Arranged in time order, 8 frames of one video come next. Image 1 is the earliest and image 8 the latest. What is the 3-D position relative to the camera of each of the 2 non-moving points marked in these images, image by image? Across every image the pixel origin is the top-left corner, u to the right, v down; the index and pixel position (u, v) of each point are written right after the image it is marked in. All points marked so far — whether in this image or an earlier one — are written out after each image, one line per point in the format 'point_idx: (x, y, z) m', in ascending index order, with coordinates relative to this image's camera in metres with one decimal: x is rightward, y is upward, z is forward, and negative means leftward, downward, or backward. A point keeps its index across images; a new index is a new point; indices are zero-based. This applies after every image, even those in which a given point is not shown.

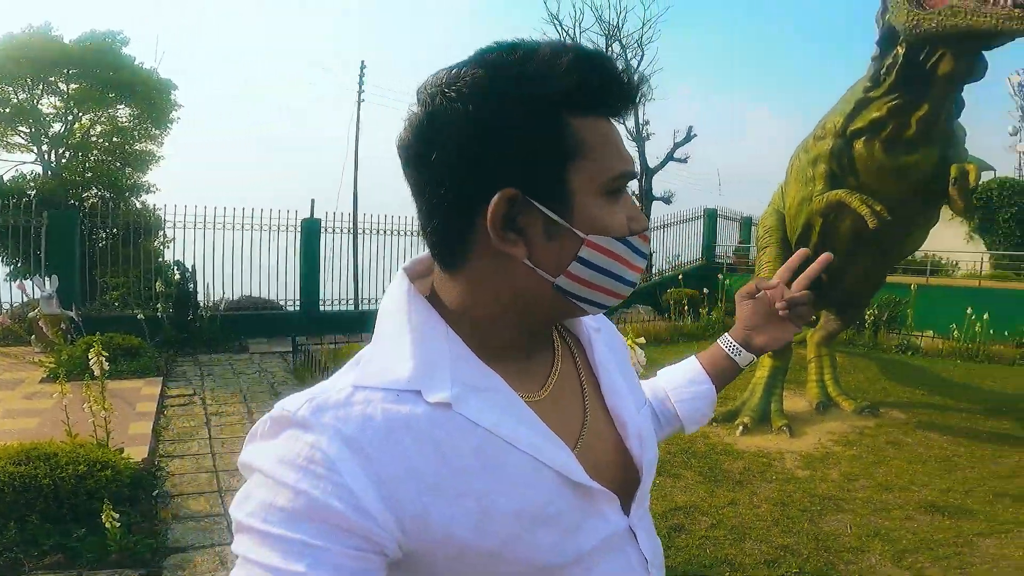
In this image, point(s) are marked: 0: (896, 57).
0: (+2.6, +1.6, +4.6) m
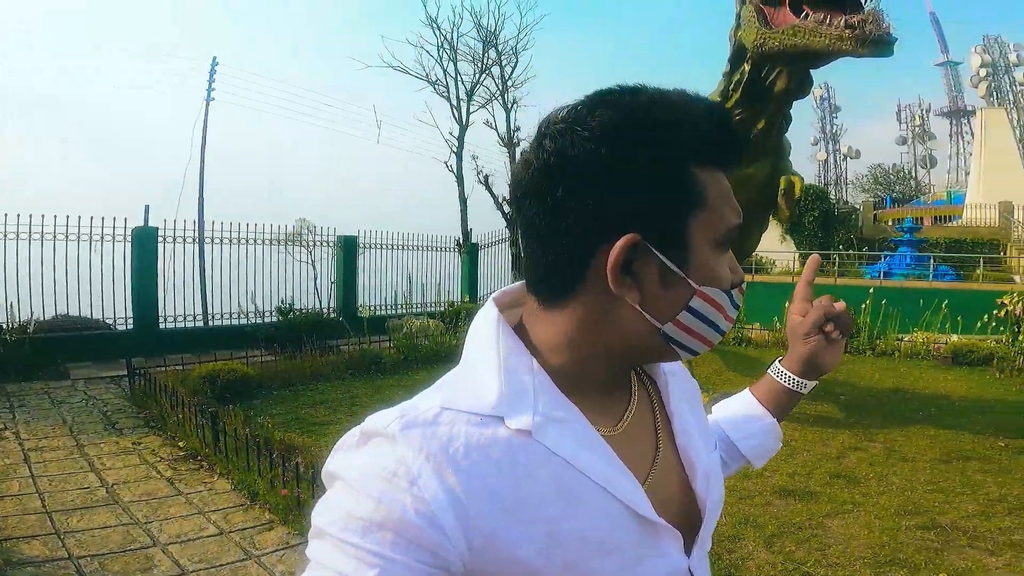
0: (+1.7, +1.6, +4.9) m
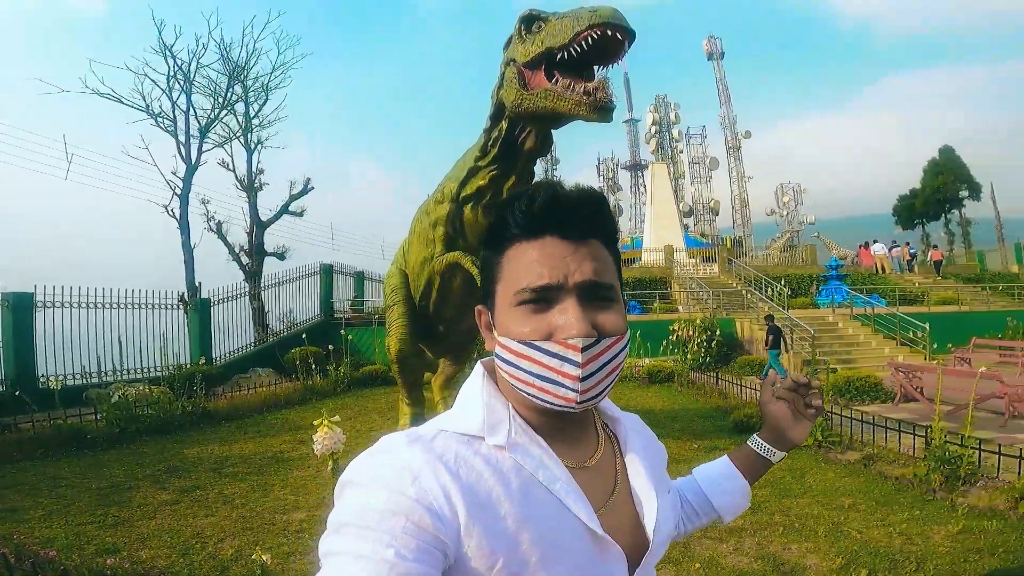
0: (-0.2, +1.3, +5.4) m
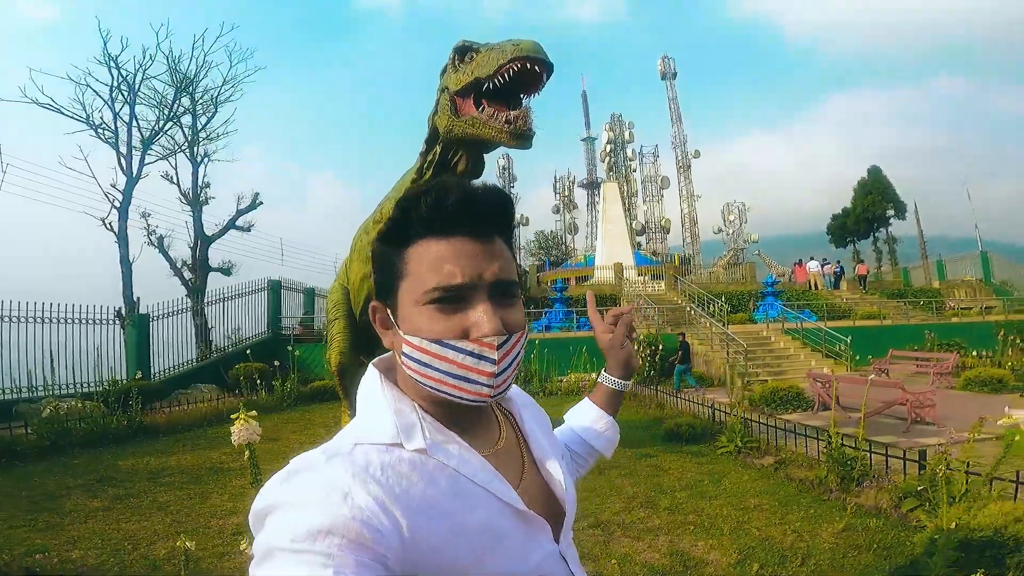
0: (-0.7, +1.1, +5.7) m
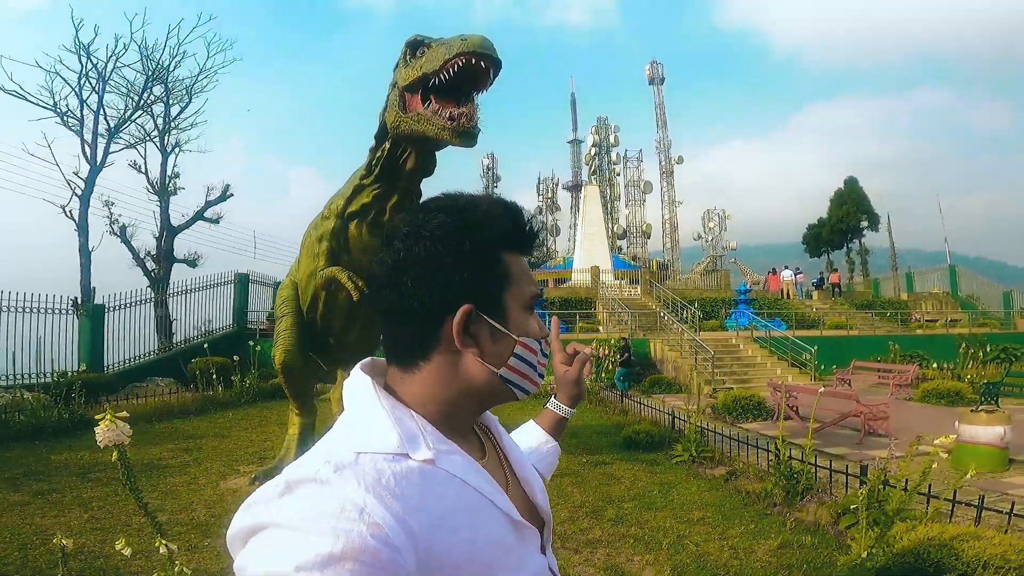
0: (-1.2, +1.1, +5.6) m
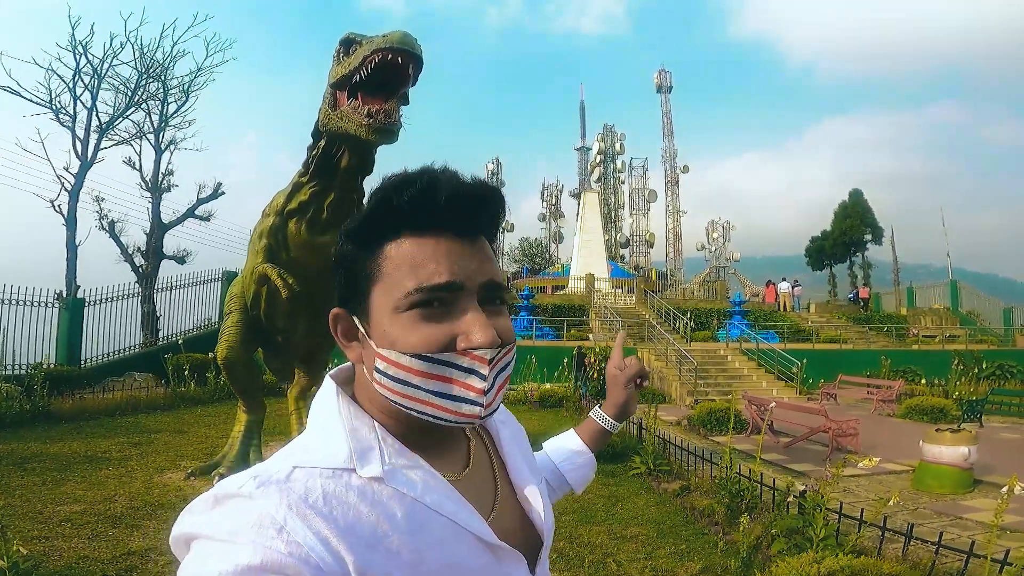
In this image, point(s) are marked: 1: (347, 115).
0: (-1.6, +1.1, +5.4) m
1: (-1.1, +1.2, +4.4) m
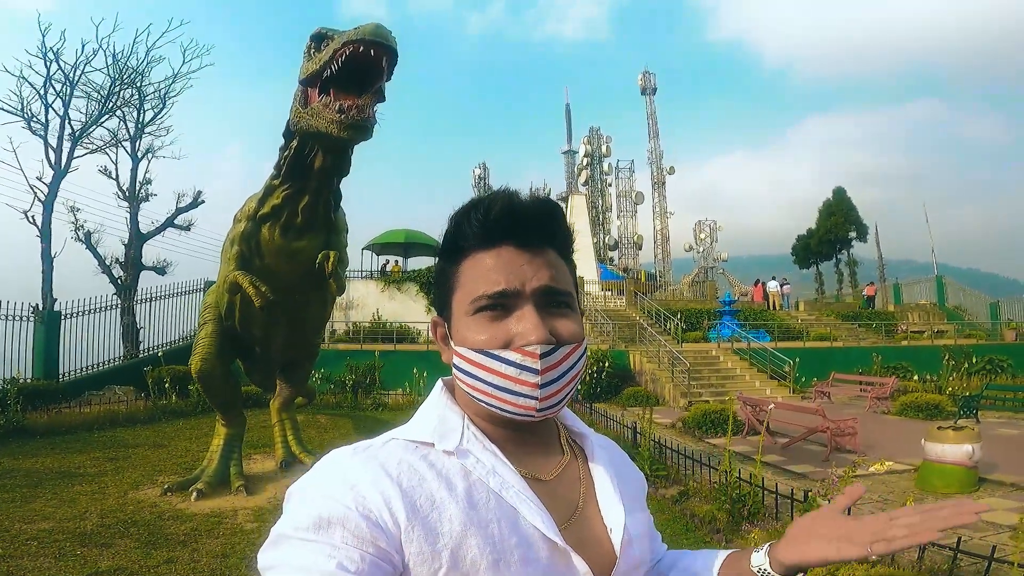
0: (-1.7, +1.1, +5.1) m
1: (-1.2, +1.2, +4.2) m
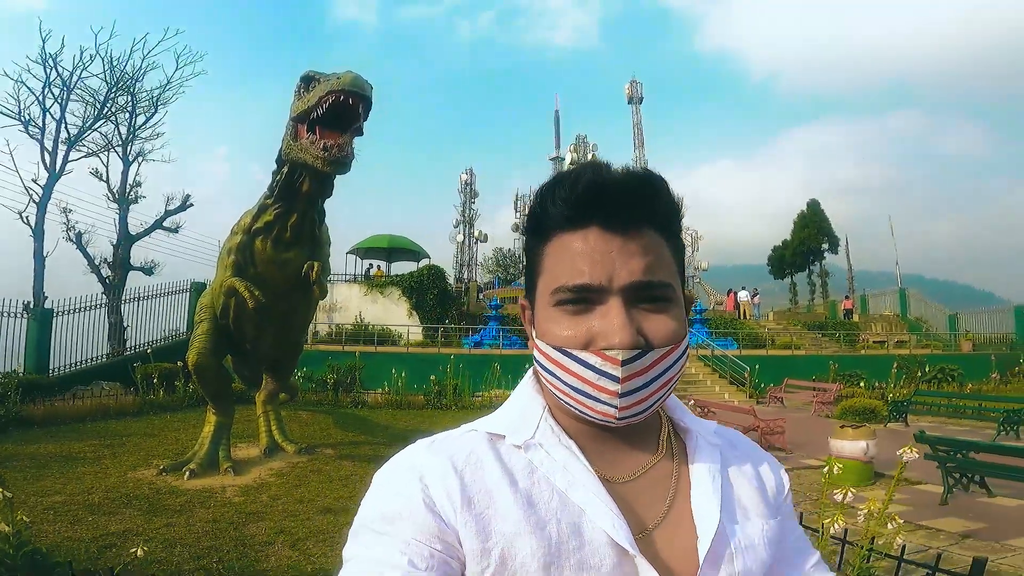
0: (-2.1, +1.0, +5.9) m
1: (-1.6, +1.1, +5.0) m
